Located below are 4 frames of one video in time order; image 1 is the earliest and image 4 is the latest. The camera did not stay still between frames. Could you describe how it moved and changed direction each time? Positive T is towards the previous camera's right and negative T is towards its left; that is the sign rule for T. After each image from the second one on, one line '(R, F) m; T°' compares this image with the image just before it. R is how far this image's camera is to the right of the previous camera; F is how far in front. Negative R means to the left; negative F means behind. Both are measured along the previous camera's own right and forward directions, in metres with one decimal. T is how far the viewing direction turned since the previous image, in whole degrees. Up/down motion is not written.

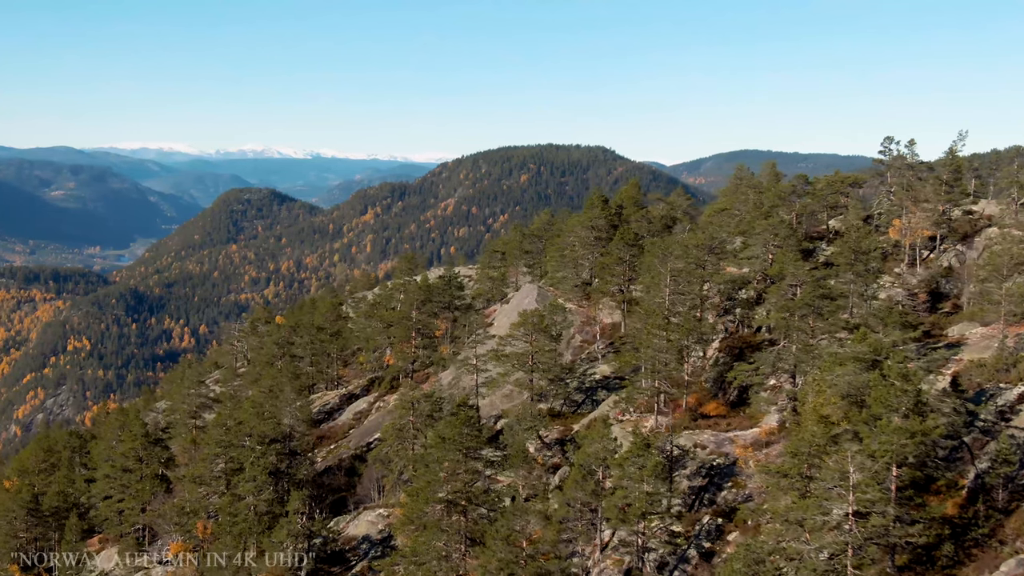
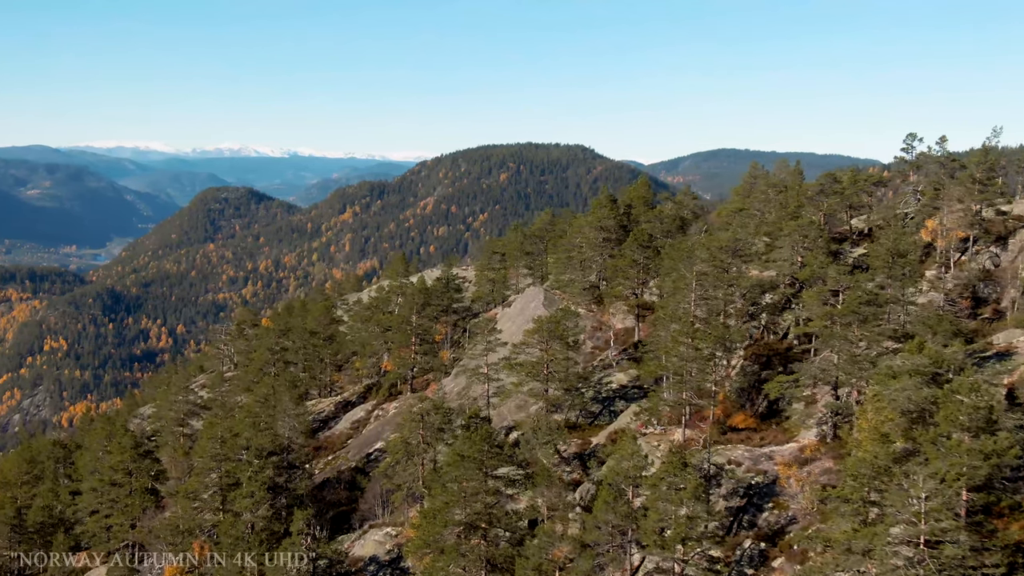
(-1.7, +2.1) m; +1°
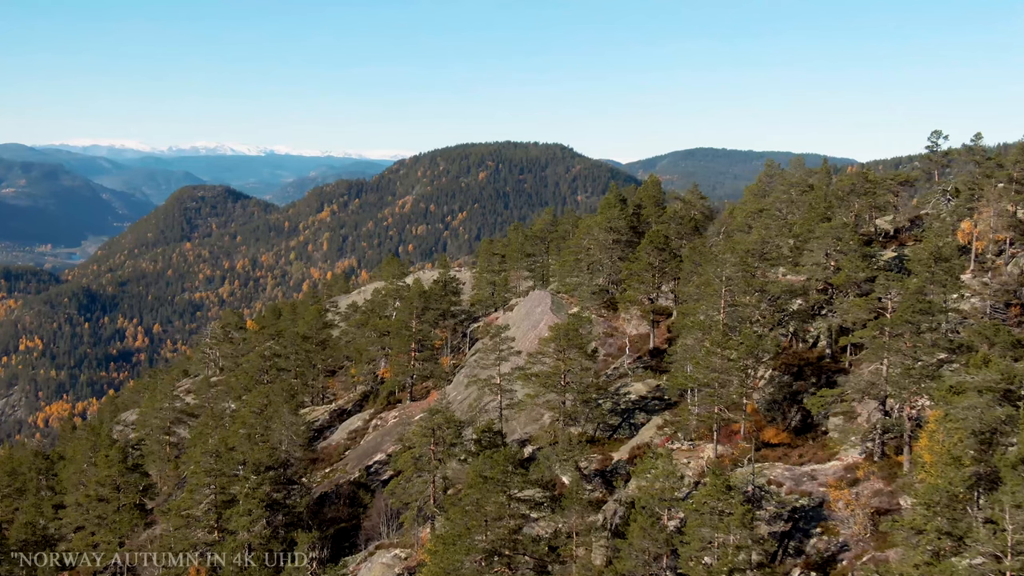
(-1.8, +2.1) m; +1°
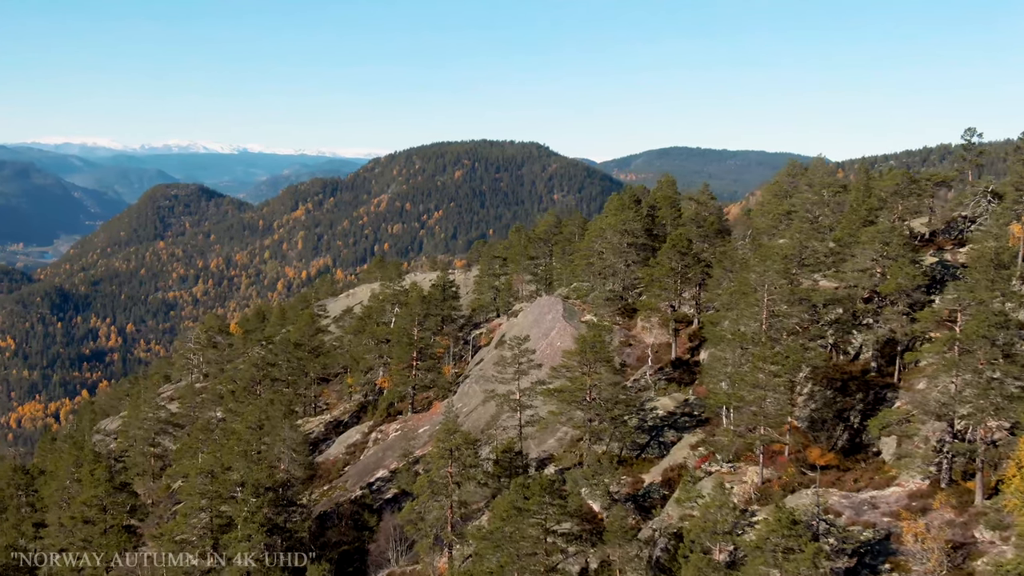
(-2.1, +2.5) m; +1°
